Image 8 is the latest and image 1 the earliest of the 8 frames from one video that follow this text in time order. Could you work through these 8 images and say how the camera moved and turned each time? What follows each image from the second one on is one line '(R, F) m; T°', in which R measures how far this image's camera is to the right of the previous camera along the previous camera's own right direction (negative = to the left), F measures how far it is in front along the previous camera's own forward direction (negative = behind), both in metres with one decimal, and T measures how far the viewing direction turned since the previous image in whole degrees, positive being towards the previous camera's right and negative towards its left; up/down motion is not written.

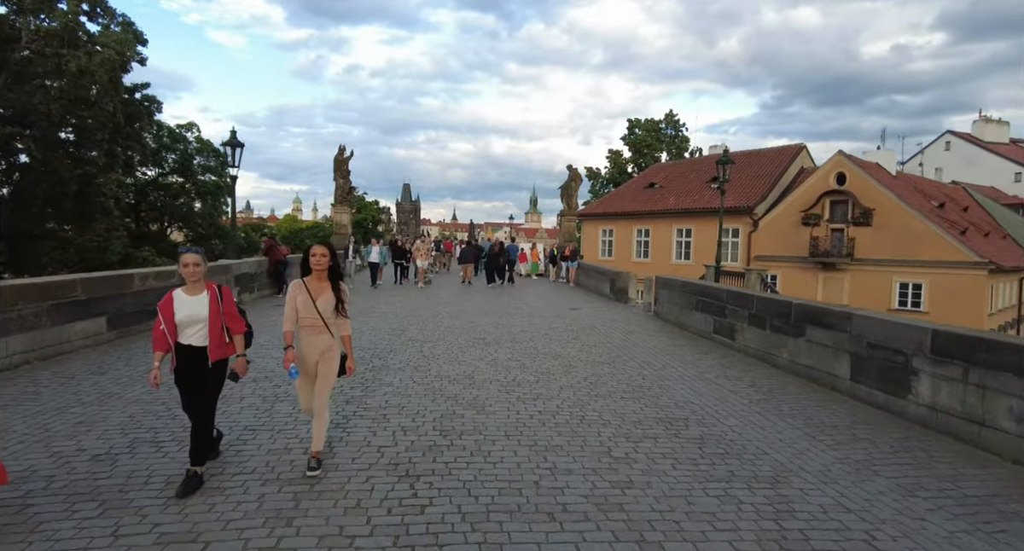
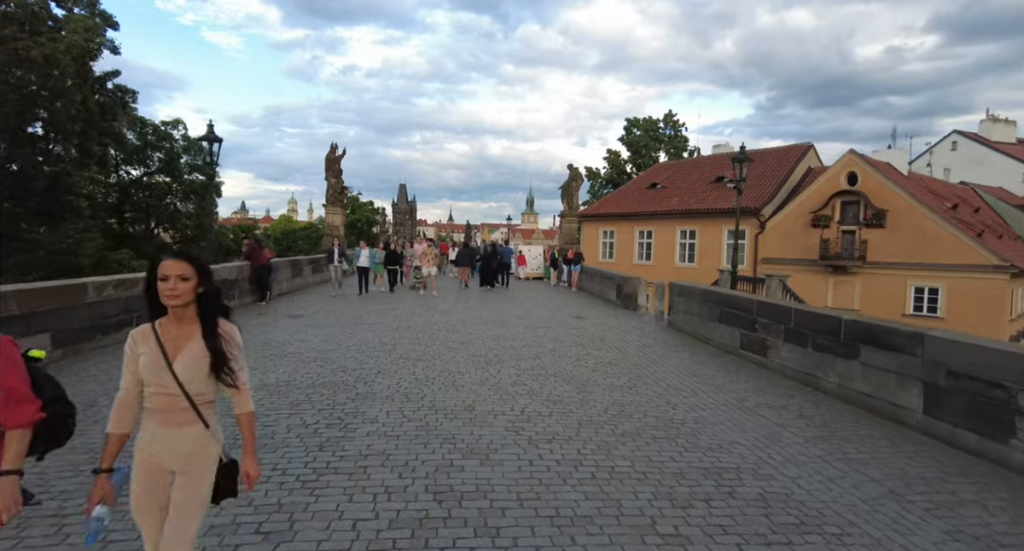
(-0.1, +1.0) m; 0°
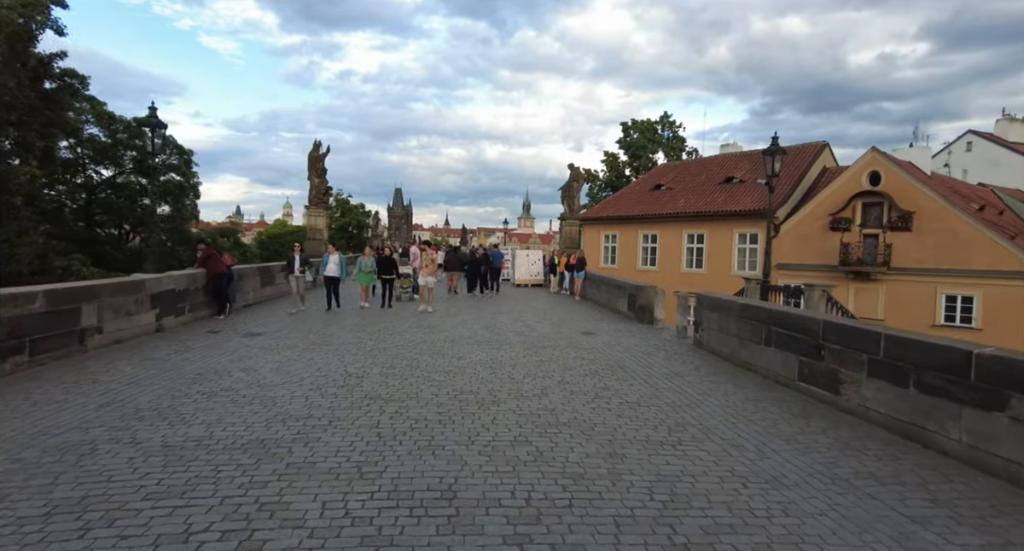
(0.0, +1.8) m; 0°
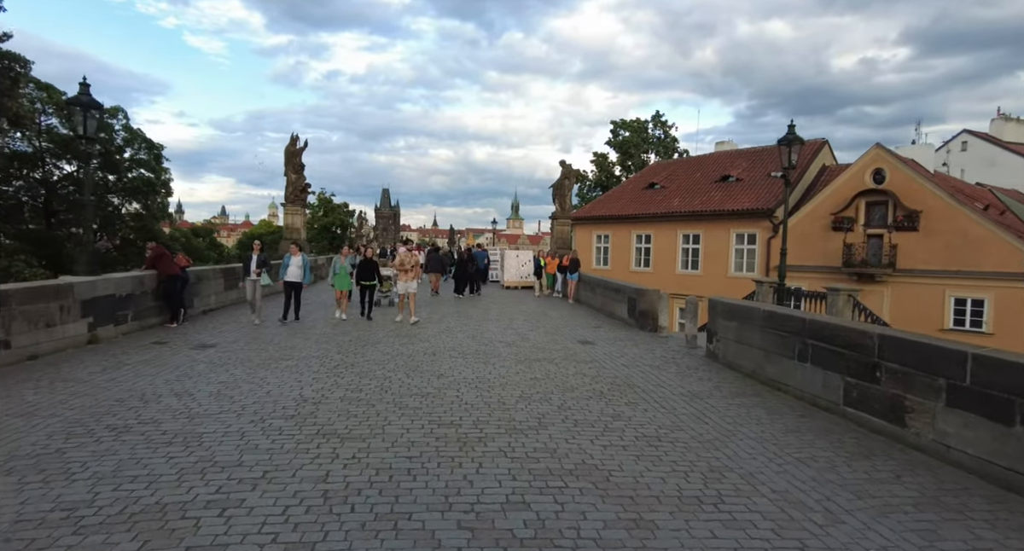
(0.0, +1.2) m; +1°
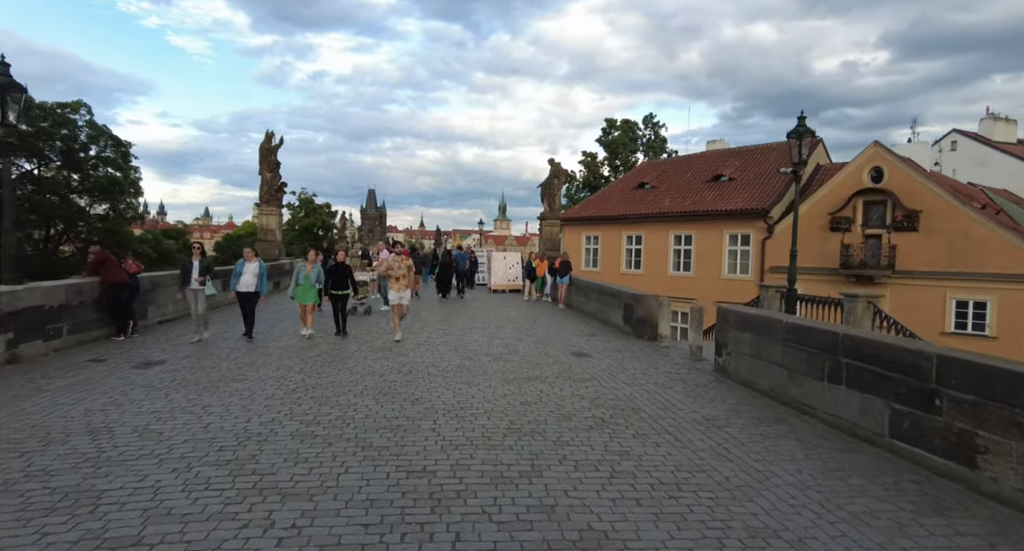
(0.0, +1.0) m; +1°
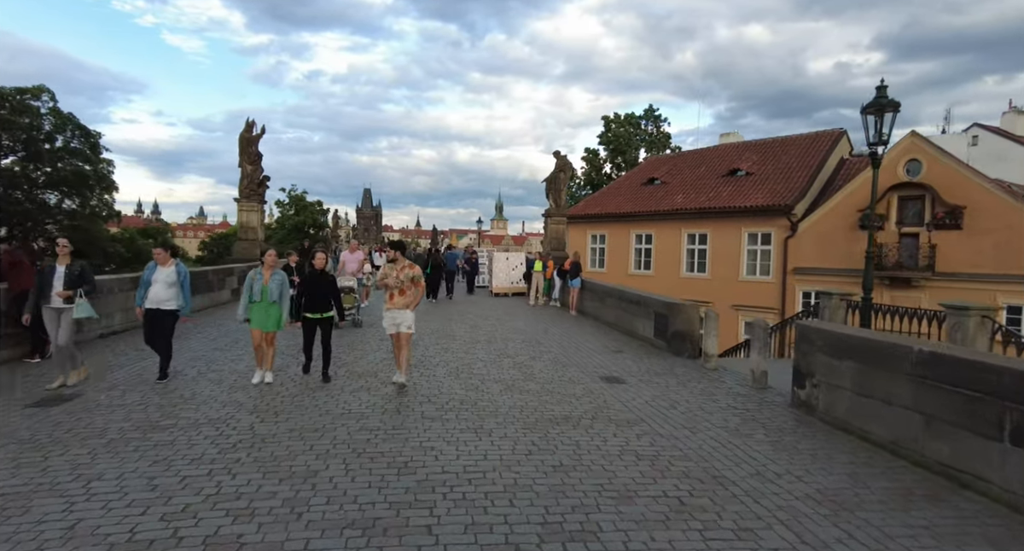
(-0.3, +1.8) m; 0°
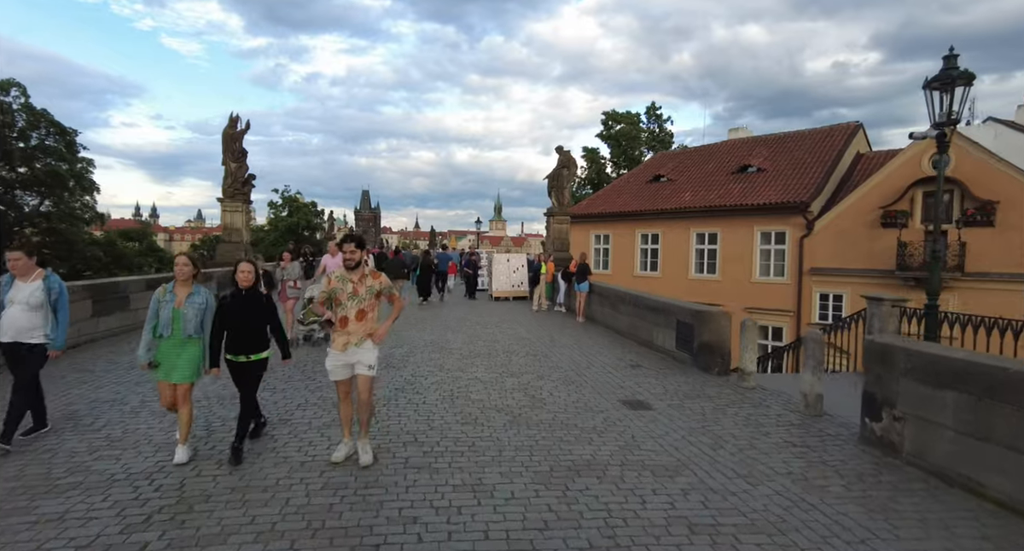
(-0.1, +1.2) m; 0°
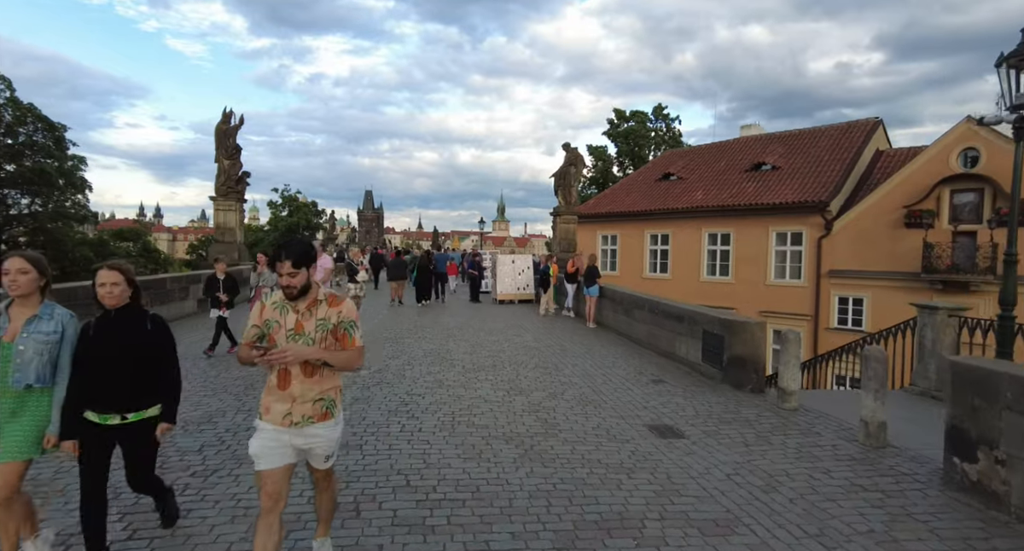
(-0.1, +0.9) m; 0°
